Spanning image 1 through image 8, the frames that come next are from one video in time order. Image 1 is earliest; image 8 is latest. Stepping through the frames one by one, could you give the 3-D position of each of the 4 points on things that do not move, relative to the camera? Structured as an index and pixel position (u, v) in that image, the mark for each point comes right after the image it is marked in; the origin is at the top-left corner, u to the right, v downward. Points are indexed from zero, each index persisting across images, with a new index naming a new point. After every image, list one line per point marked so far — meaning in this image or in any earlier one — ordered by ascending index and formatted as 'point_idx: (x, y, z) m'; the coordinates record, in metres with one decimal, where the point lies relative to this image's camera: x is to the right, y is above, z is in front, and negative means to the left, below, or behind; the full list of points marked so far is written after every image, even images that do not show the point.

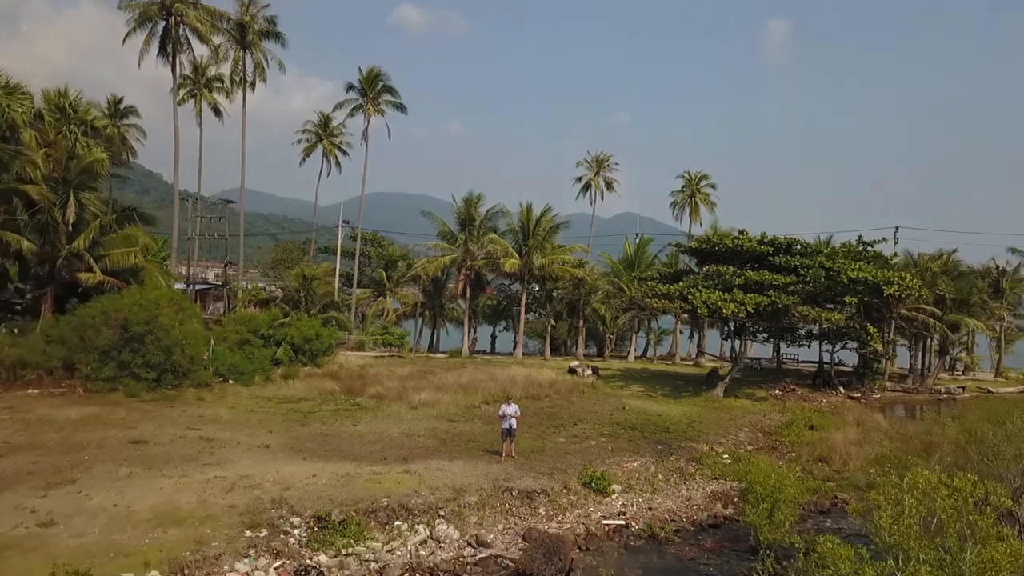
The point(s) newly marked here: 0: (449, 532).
0: (-1.6, -6.0, +13.1) m
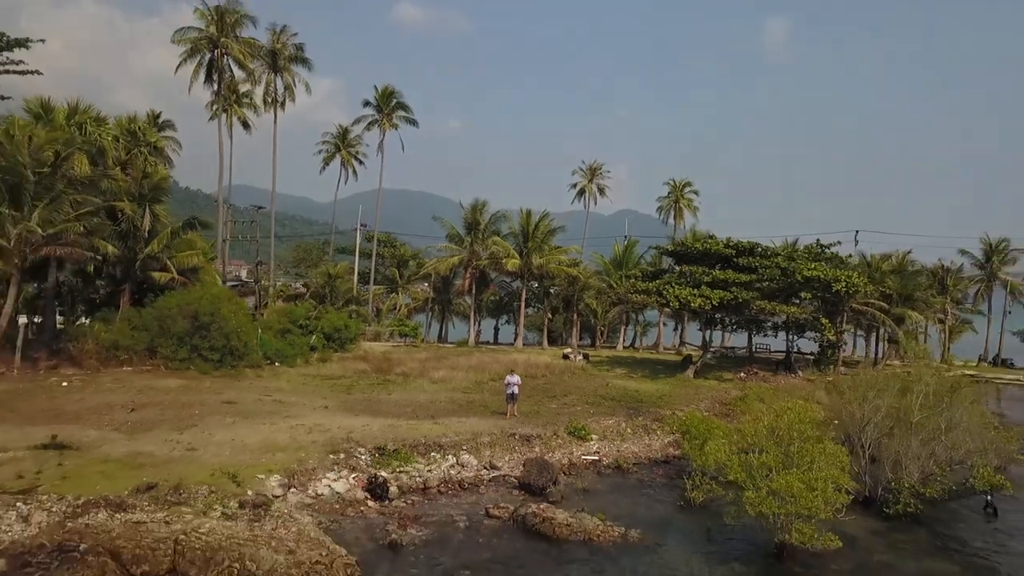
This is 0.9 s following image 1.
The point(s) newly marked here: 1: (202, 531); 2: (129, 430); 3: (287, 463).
0: (-1.4, -5.9, +18.3) m
1: (-7.3, -5.8, +12.9) m
2: (-13.4, -5.0, +18.9) m
3: (-7.0, -5.4, +16.8) m
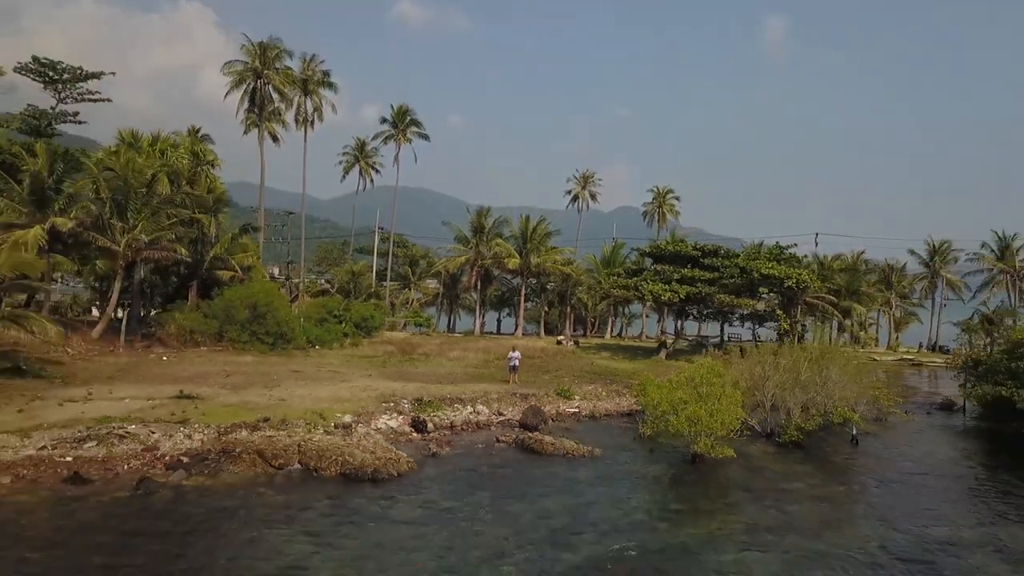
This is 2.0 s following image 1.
0: (-1.3, -5.6, +25.0) m
1: (-7.2, -5.6, +19.6) m
2: (-13.3, -4.8, +25.5) m
3: (-6.9, -5.2, +23.4) m
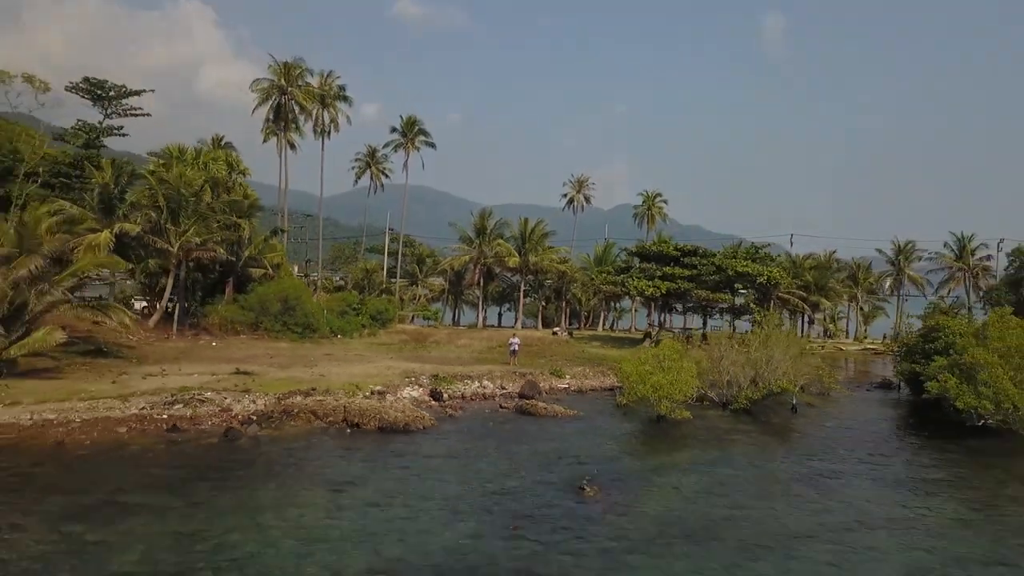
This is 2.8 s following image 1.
0: (-1.3, -5.4, +29.9) m
1: (-7.1, -5.3, +24.5) m
2: (-13.3, -4.5, +30.5) m
3: (-6.9, -5.0, +28.4) m
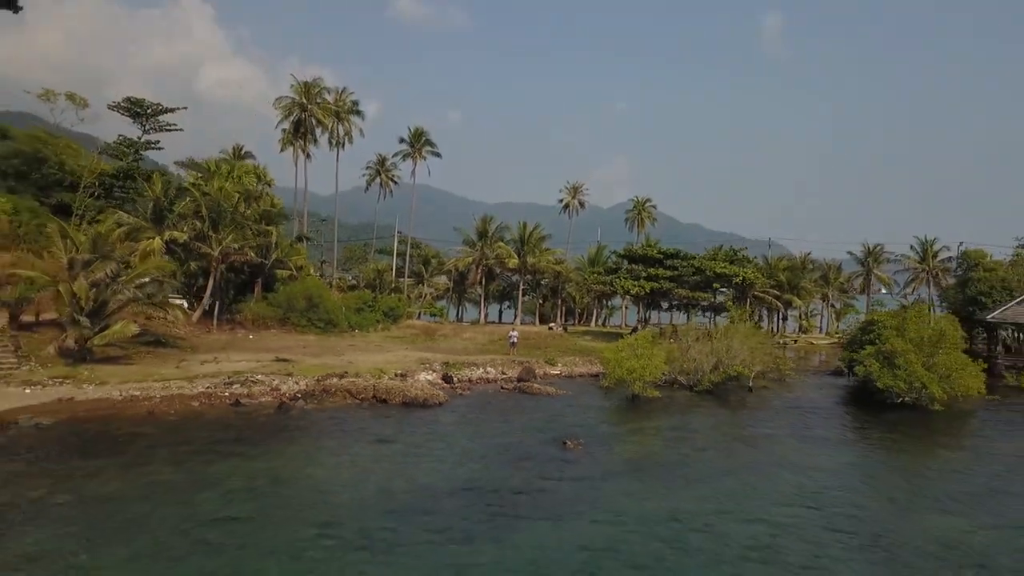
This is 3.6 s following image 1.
0: (-1.3, -5.4, +35.0) m
1: (-7.2, -5.3, +29.6) m
2: (-13.3, -4.5, +35.5) m
3: (-6.9, -5.0, +33.4) m
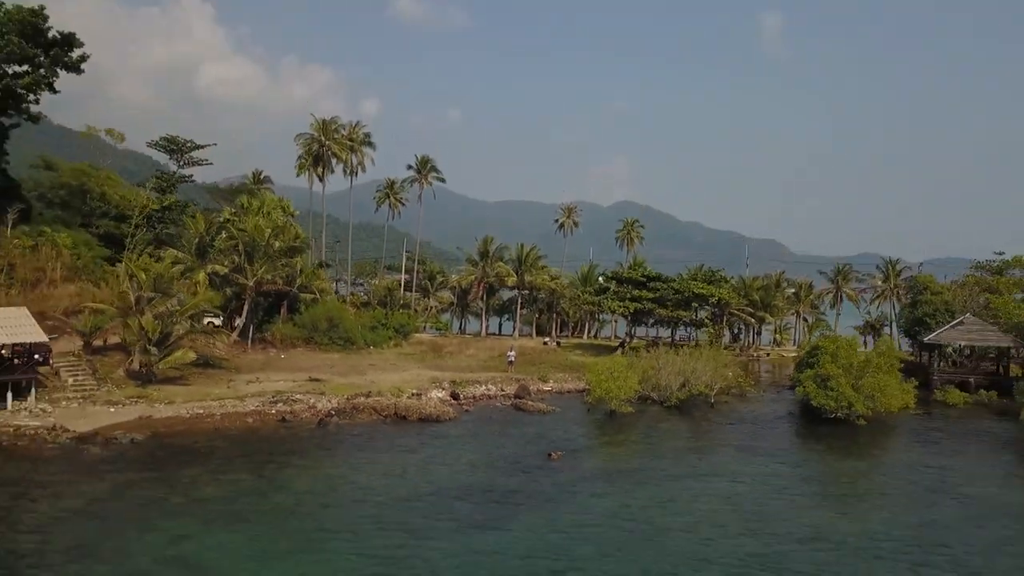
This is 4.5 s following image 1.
0: (-1.5, -7.6, +40.9) m
1: (-7.4, -7.6, +35.4) m
2: (-13.5, -6.7, +41.4) m
3: (-7.1, -7.2, +39.3) m
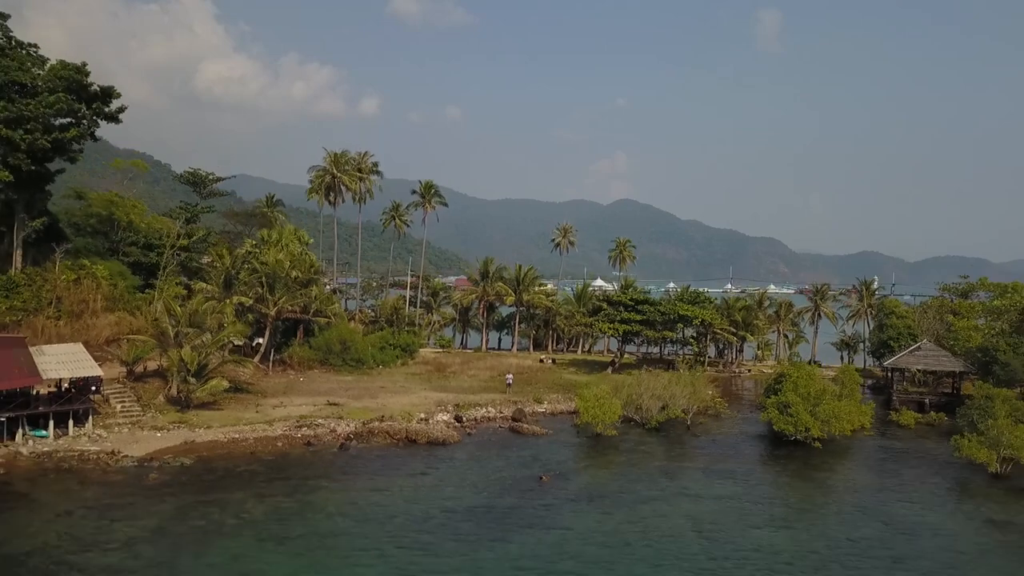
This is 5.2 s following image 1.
0: (-1.7, -10.3, +45.5) m
1: (-7.6, -10.3, +40.1) m
2: (-13.7, -9.5, +46.0) m
3: (-7.3, -9.9, +43.9) m
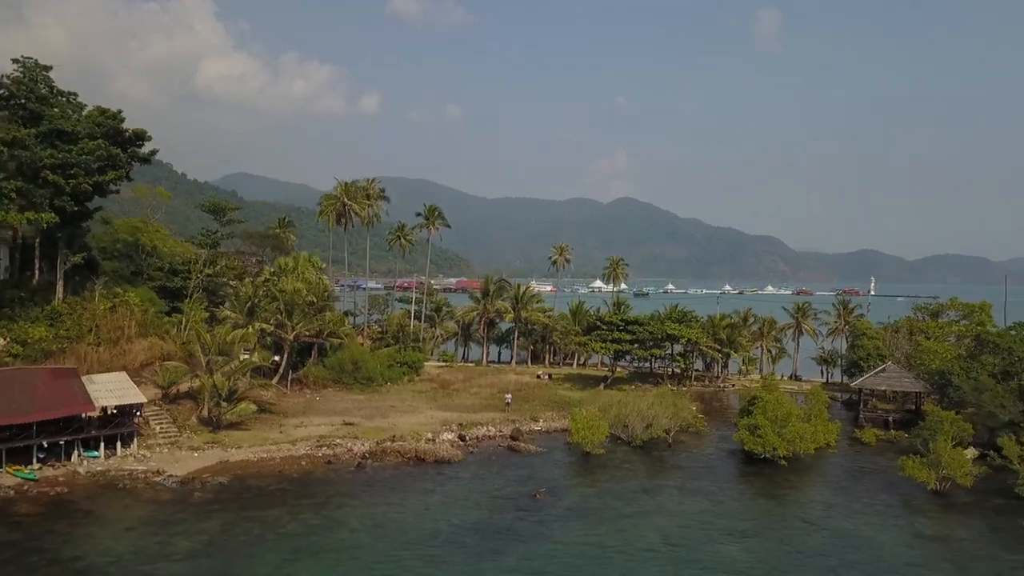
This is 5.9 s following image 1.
0: (-1.9, -13.1, +50.1) m
1: (-7.7, -13.1, +44.7) m
2: (-13.8, -12.3, +50.6) m
3: (-7.4, -12.7, +48.5) m
